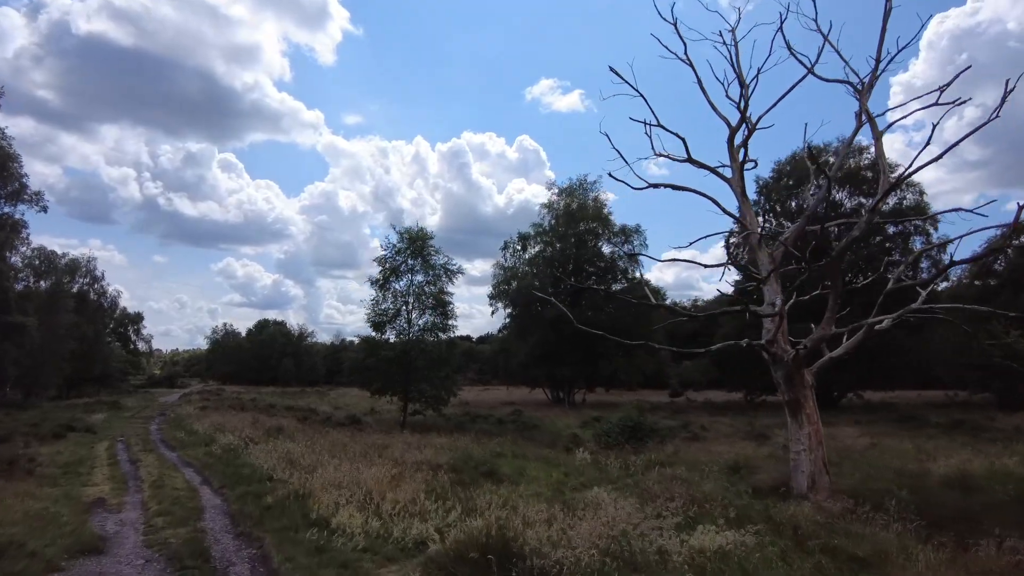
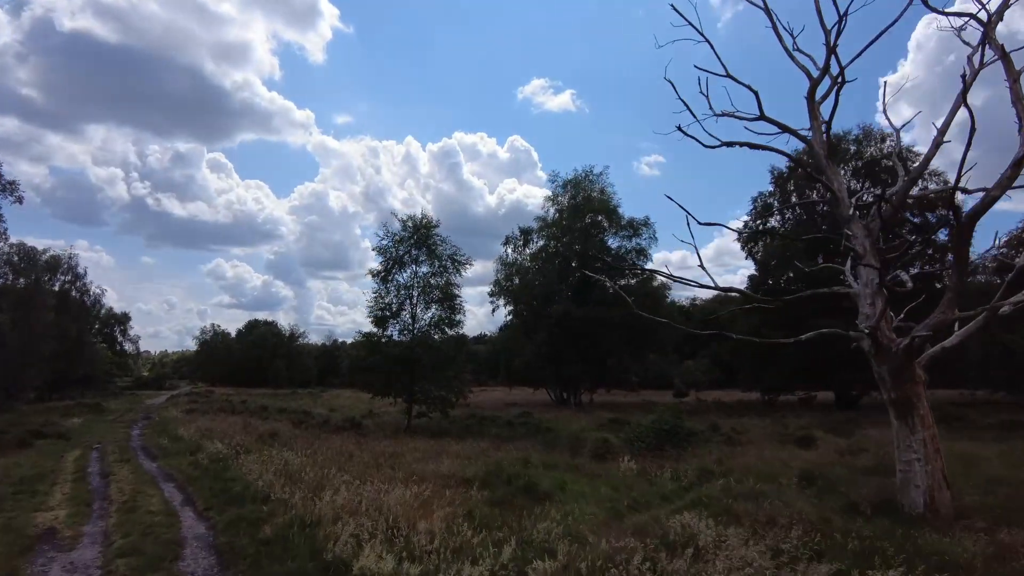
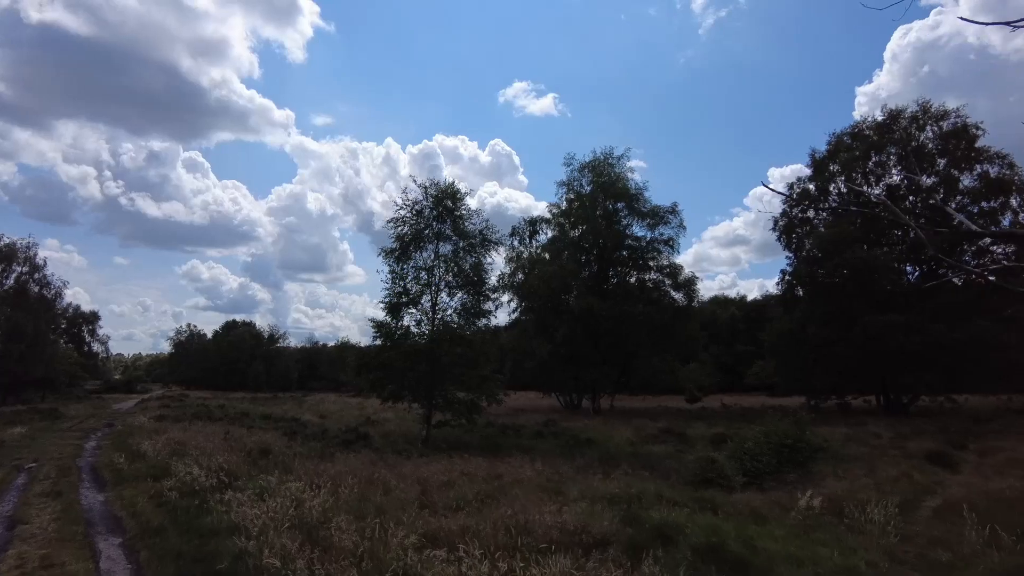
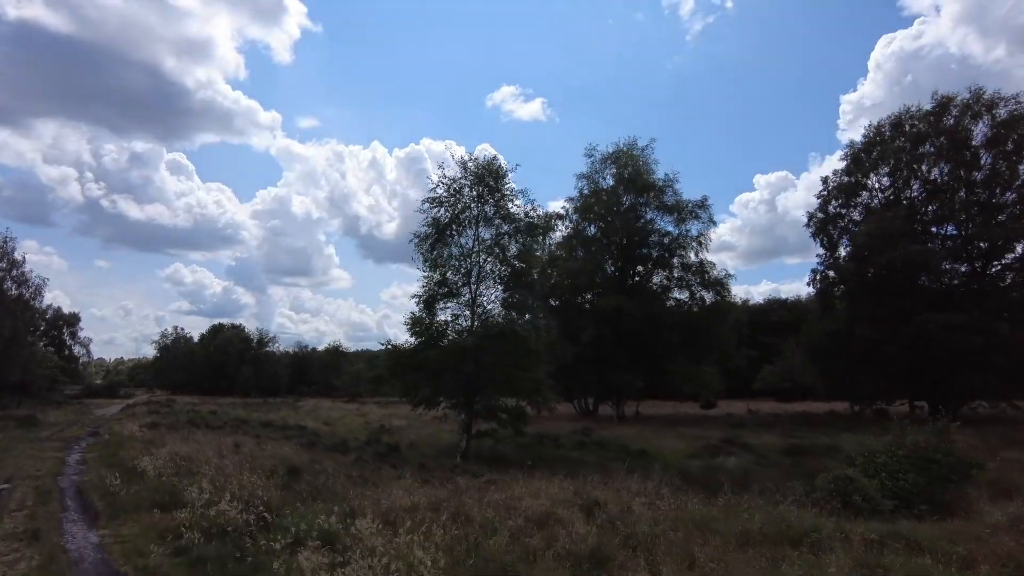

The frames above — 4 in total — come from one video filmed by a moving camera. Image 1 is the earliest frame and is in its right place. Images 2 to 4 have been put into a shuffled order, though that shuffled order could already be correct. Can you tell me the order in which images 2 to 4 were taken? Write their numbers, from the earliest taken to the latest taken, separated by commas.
2, 3, 4
